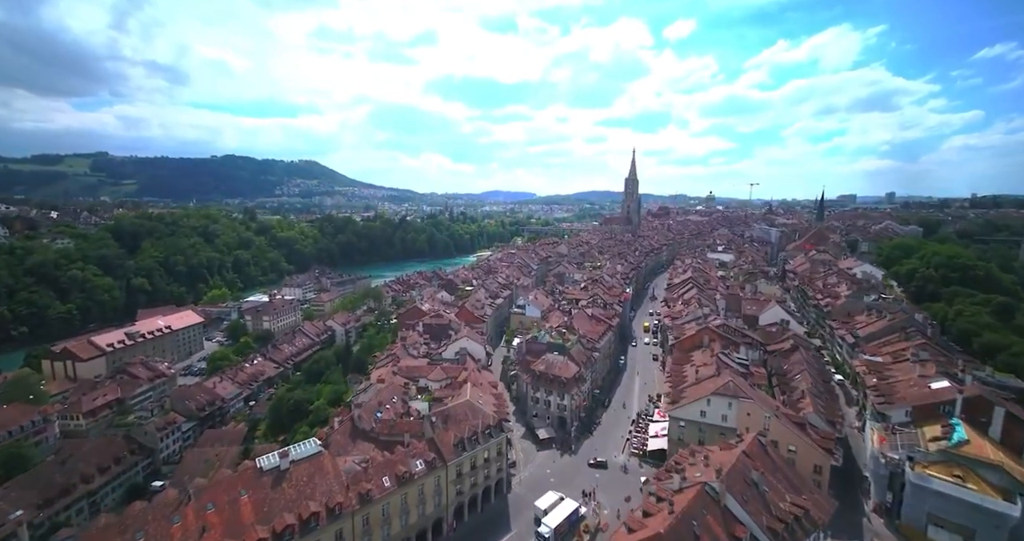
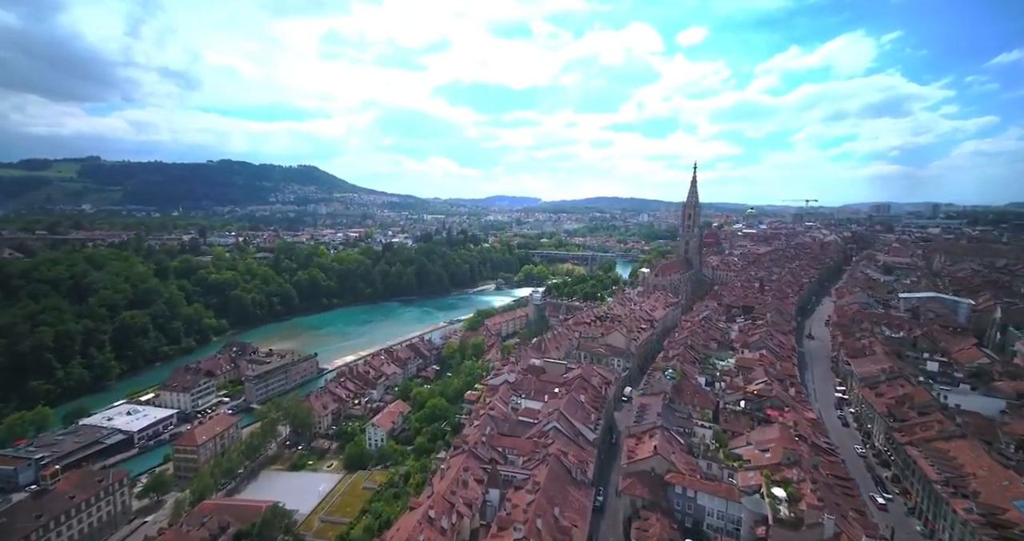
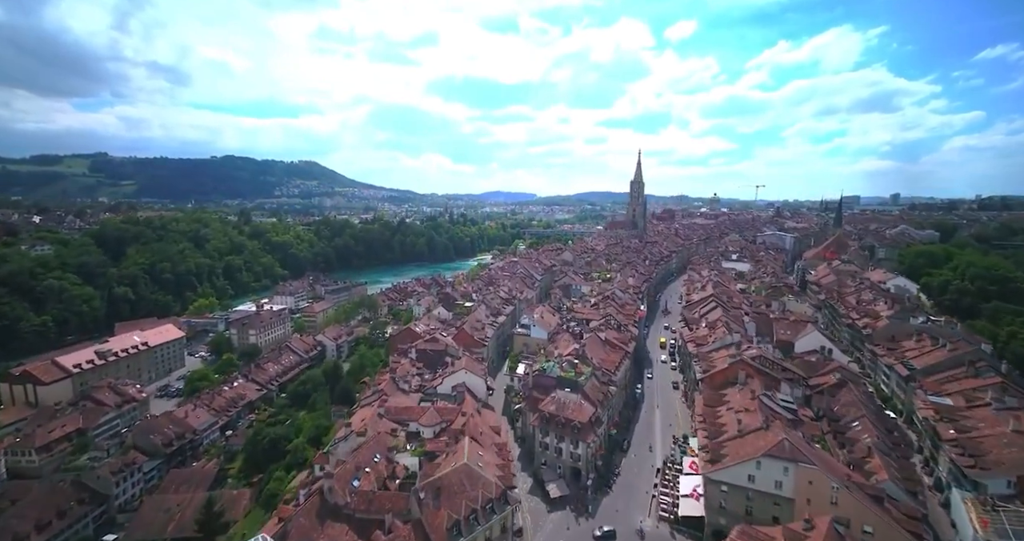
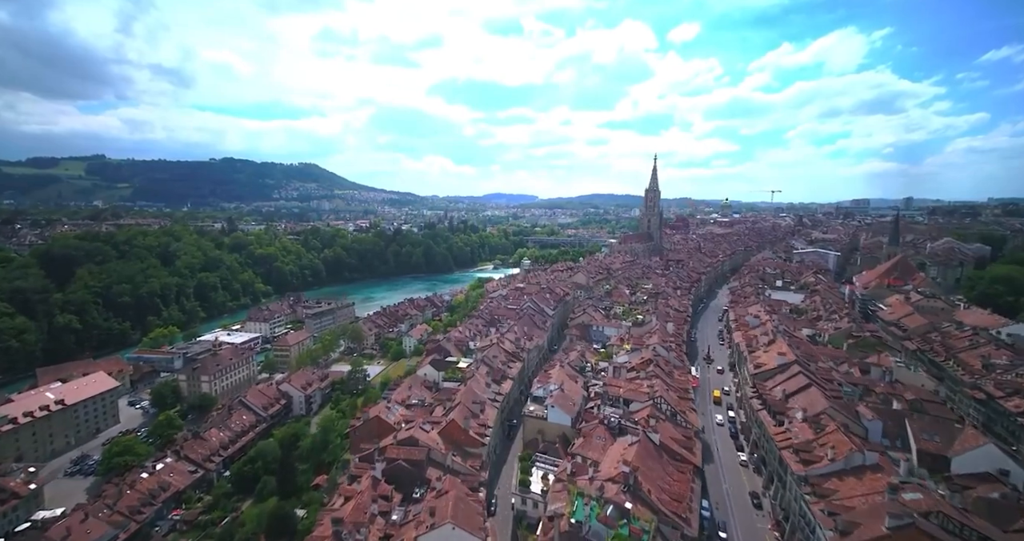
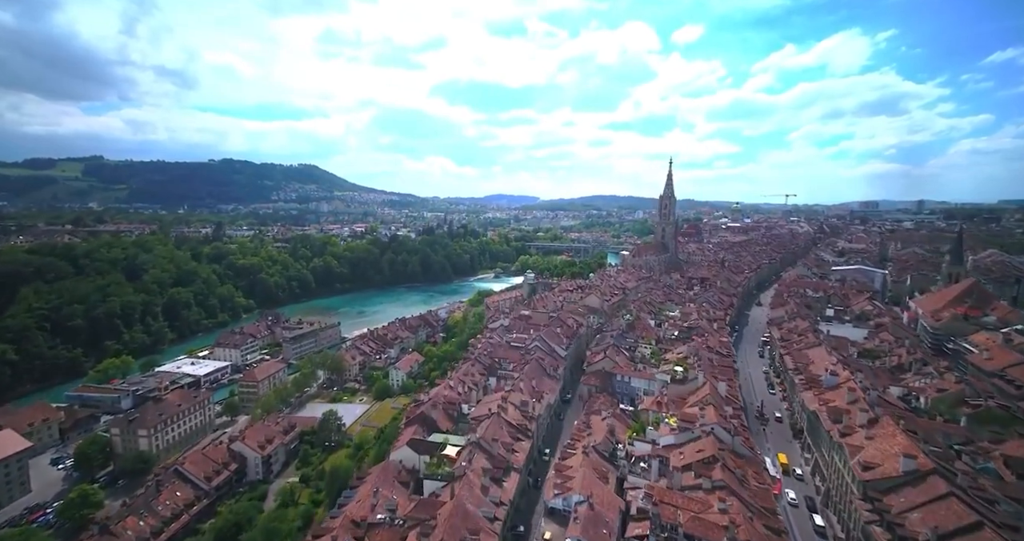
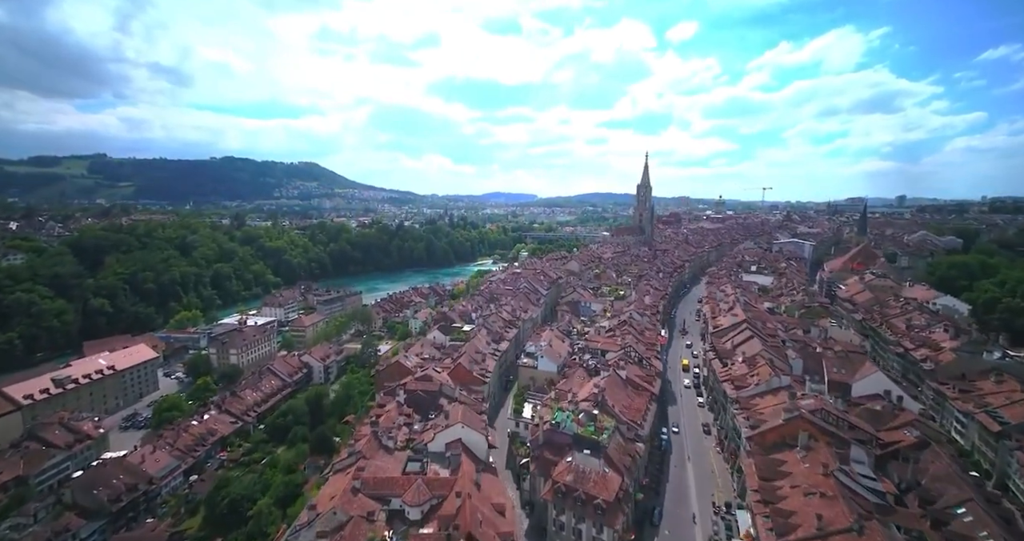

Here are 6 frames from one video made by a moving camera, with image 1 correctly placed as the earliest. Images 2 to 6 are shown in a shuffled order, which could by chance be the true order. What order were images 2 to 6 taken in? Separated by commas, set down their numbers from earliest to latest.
3, 6, 4, 5, 2
